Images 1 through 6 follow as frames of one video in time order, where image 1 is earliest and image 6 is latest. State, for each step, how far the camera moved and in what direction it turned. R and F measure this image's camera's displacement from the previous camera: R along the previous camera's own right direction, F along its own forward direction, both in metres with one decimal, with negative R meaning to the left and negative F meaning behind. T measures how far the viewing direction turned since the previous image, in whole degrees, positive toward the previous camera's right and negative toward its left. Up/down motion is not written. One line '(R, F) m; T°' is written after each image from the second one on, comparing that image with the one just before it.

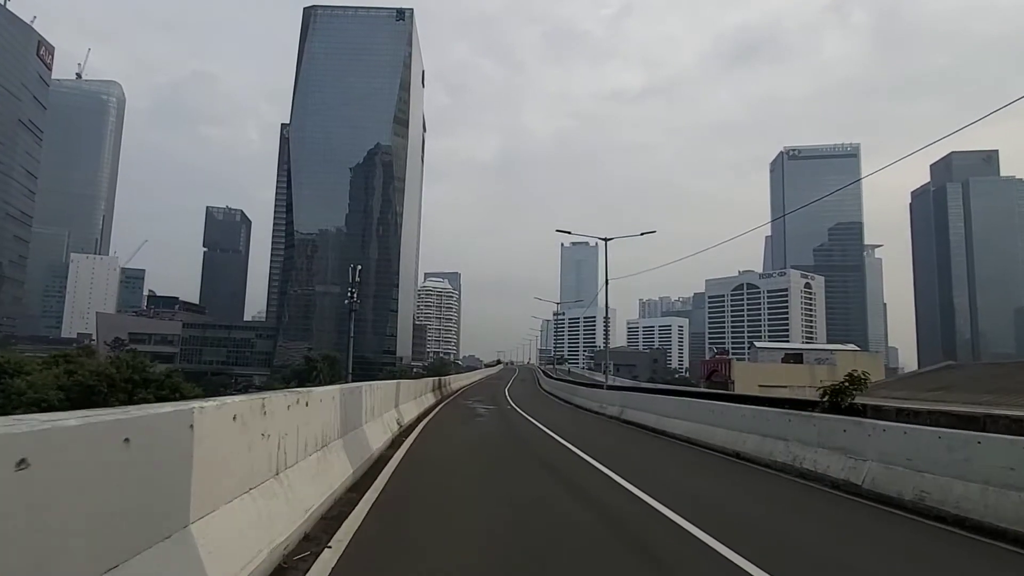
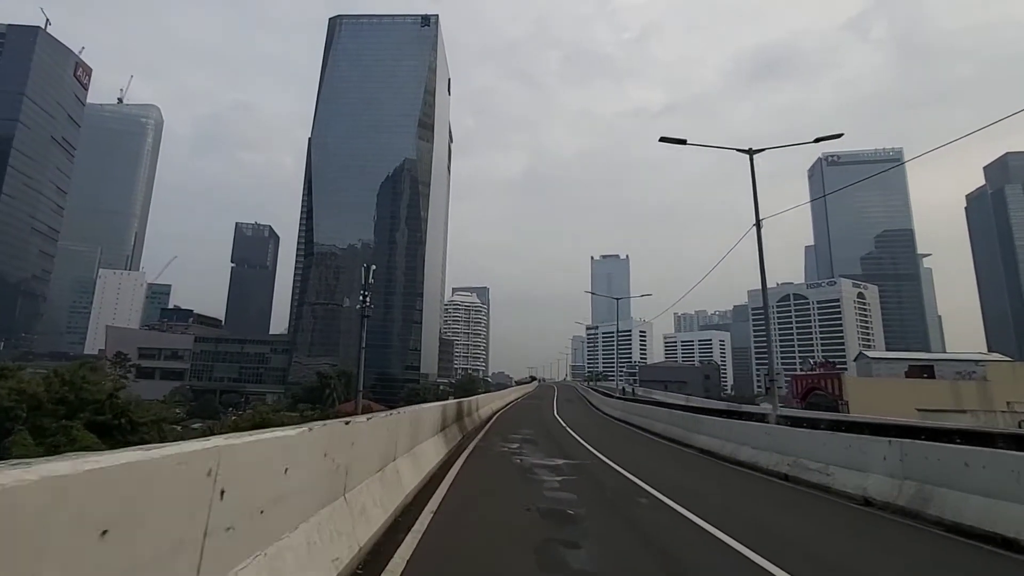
(-0.6, +5.1) m; -4°
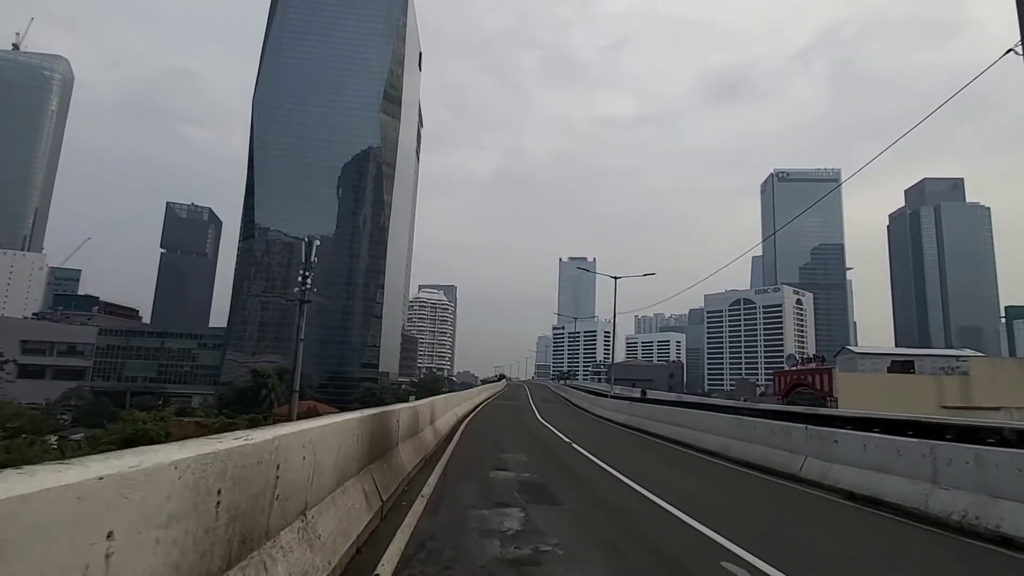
(-0.2, +4.2) m; +4°
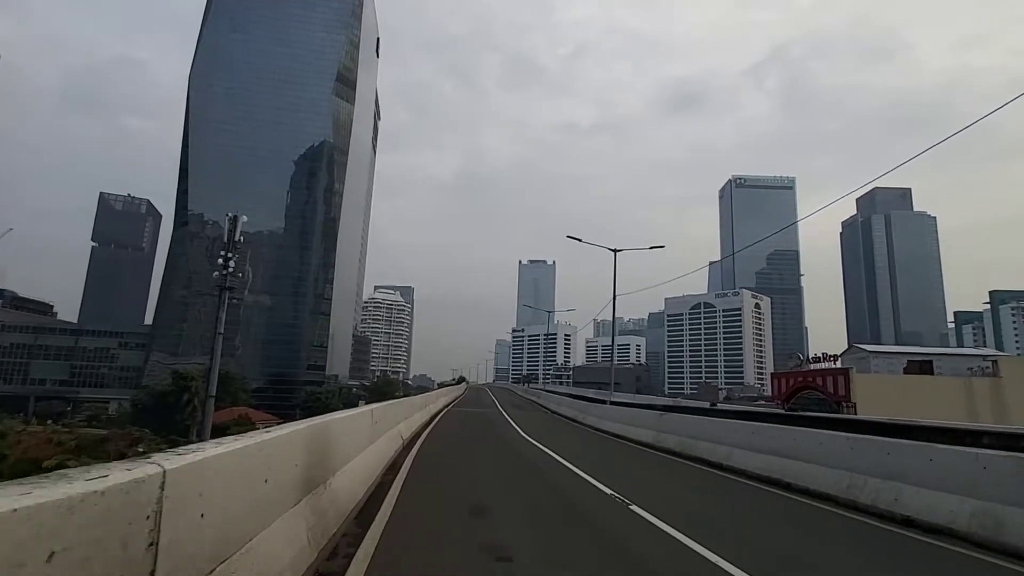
(-0.3, +2.8) m; +5°
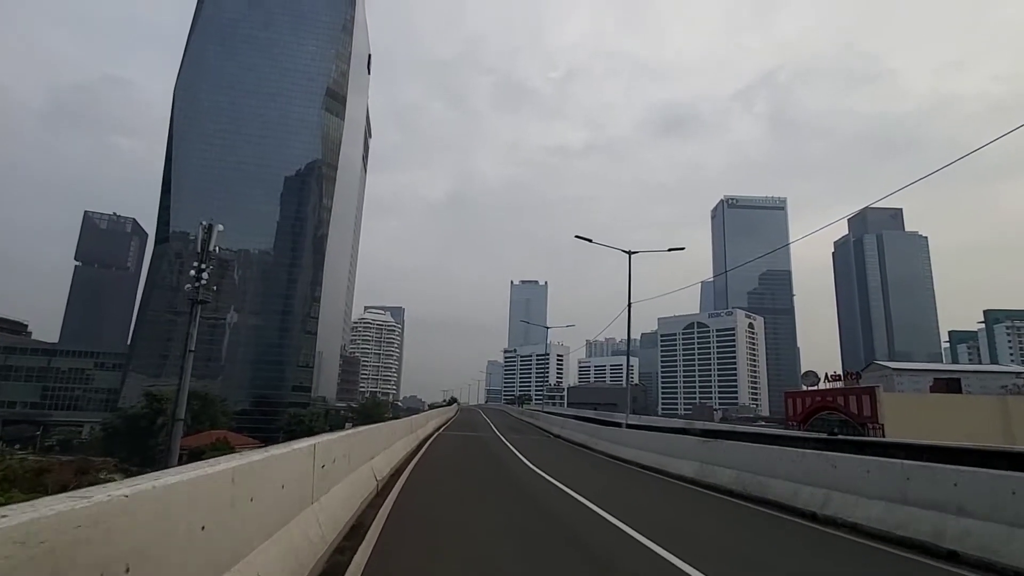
(-0.2, +1.1) m; +1°
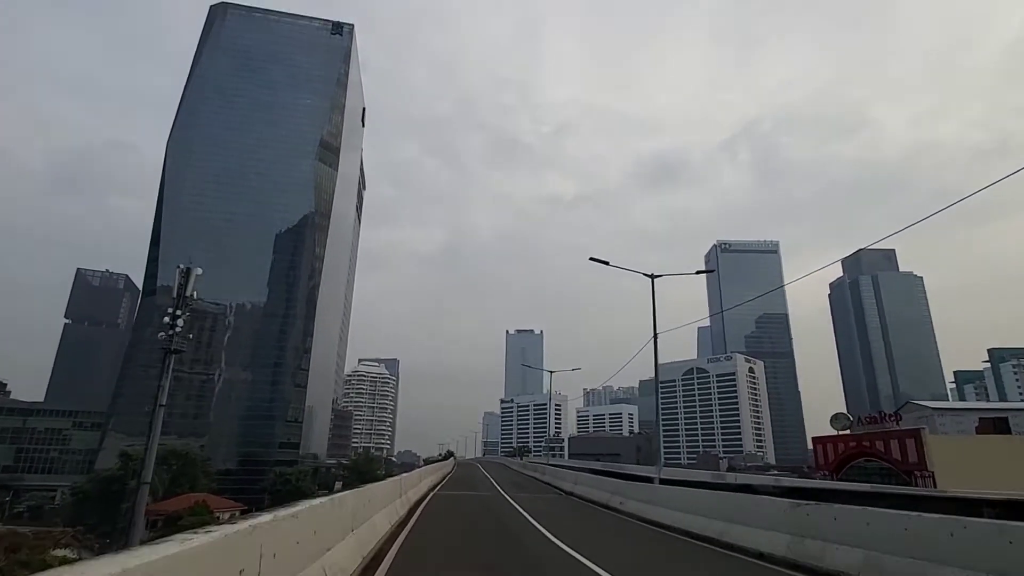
(-0.2, +0.9) m; +1°
